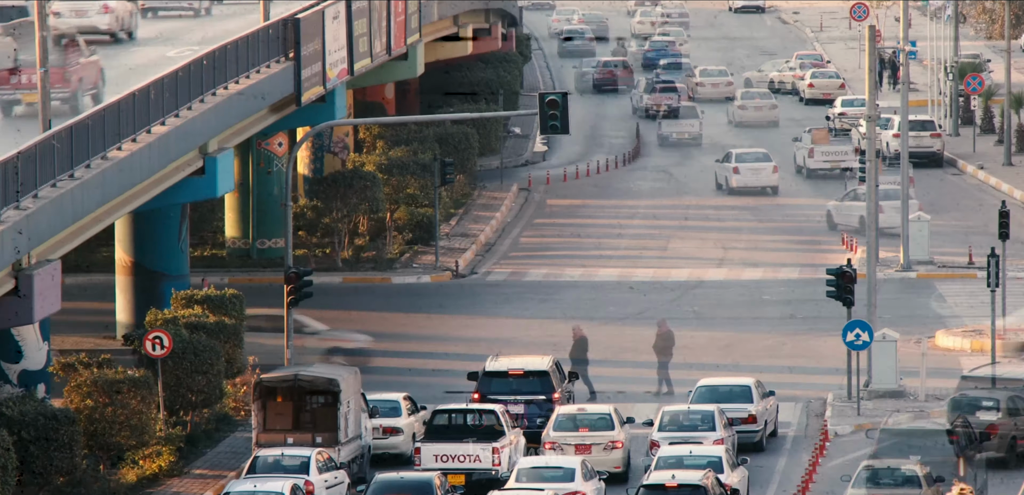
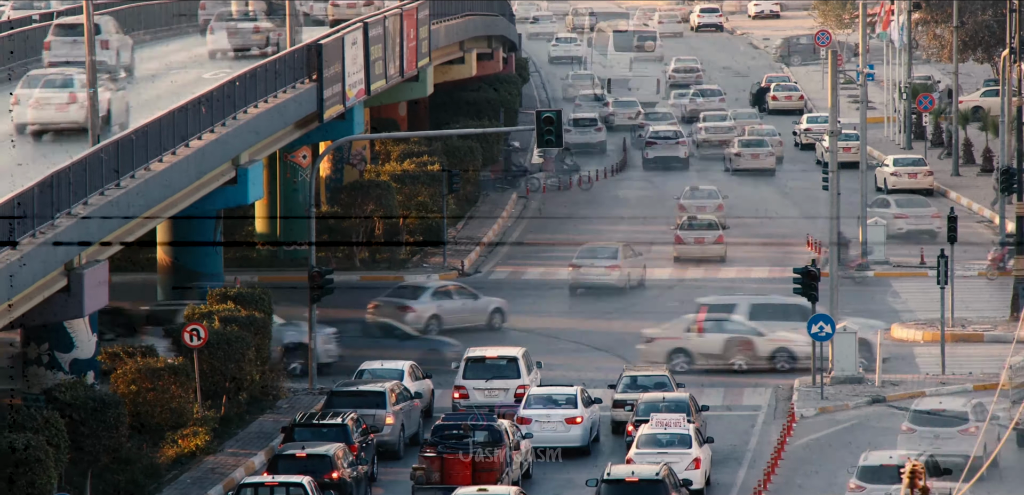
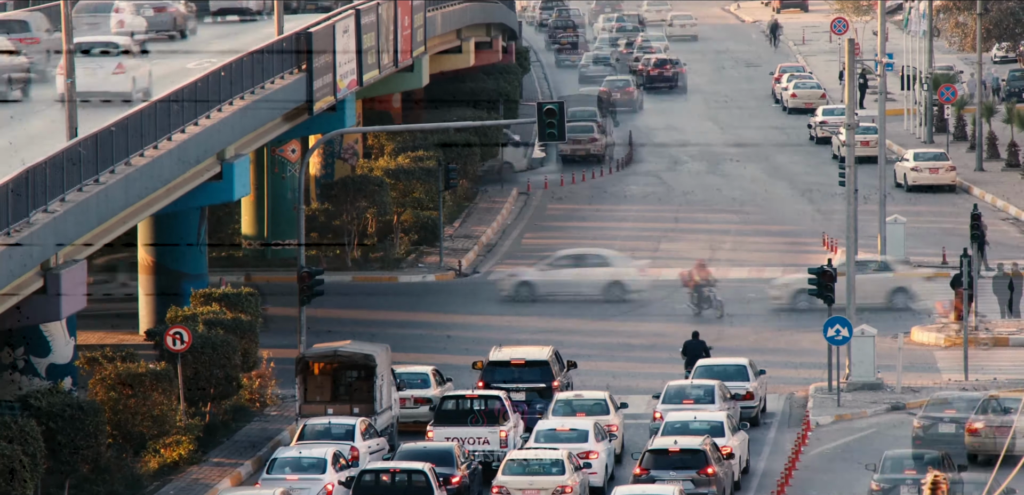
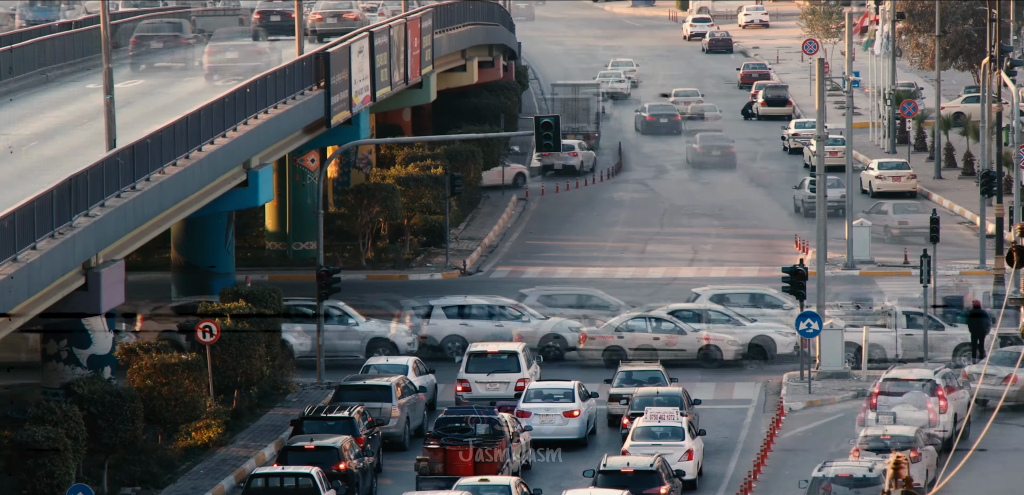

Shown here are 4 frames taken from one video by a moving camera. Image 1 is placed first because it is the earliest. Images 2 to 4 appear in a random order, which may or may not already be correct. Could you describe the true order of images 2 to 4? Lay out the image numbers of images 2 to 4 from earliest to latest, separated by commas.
3, 2, 4
